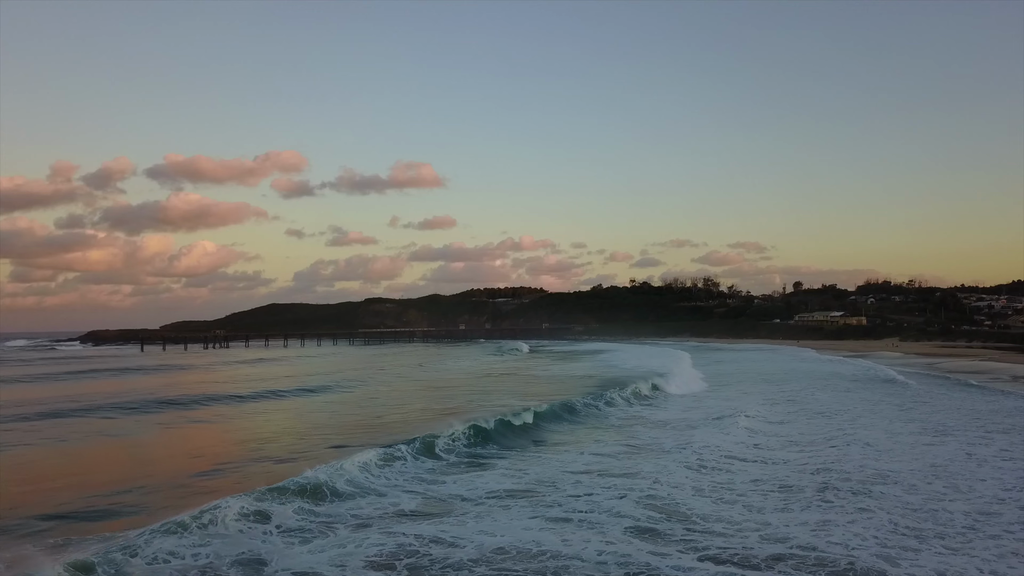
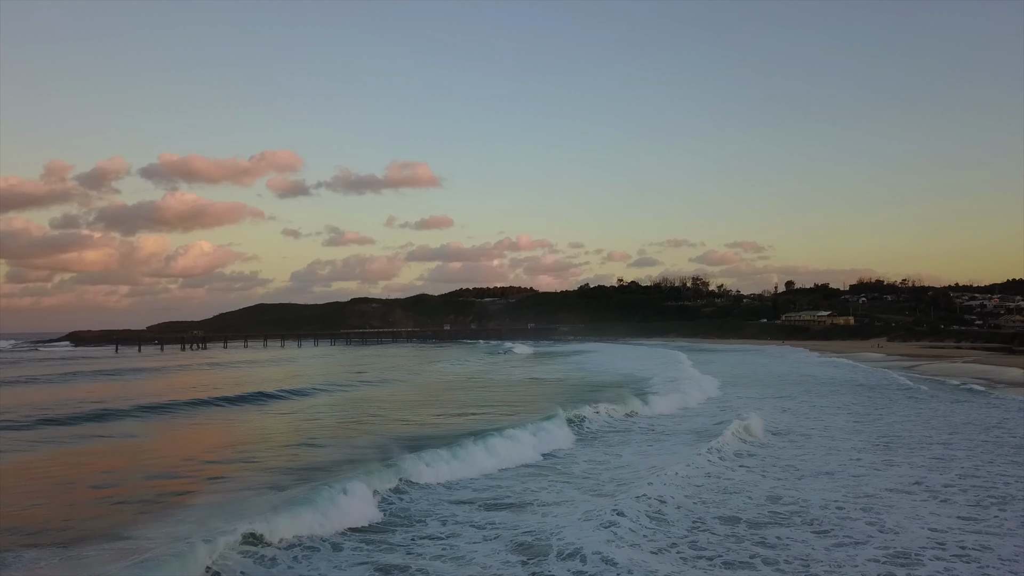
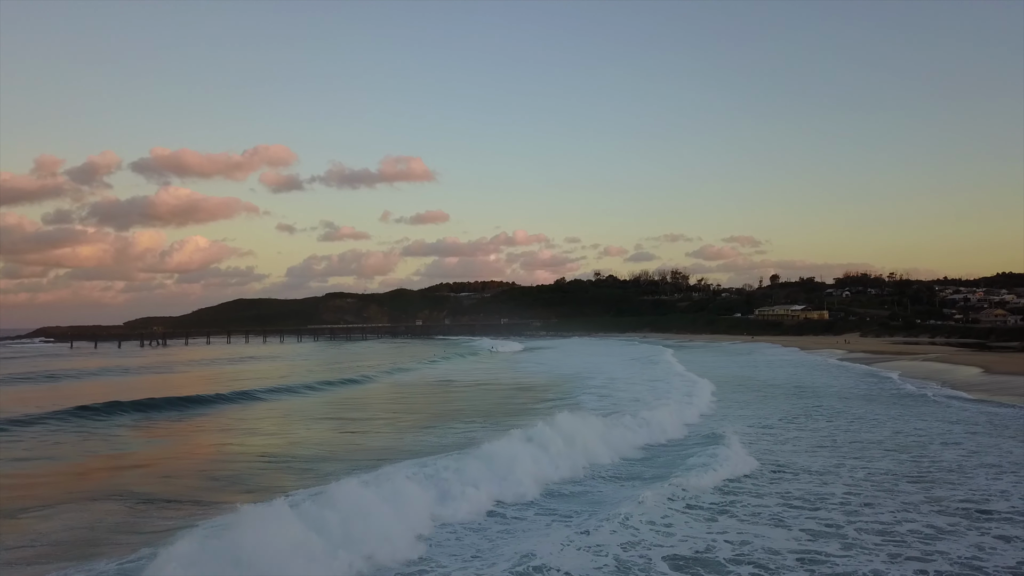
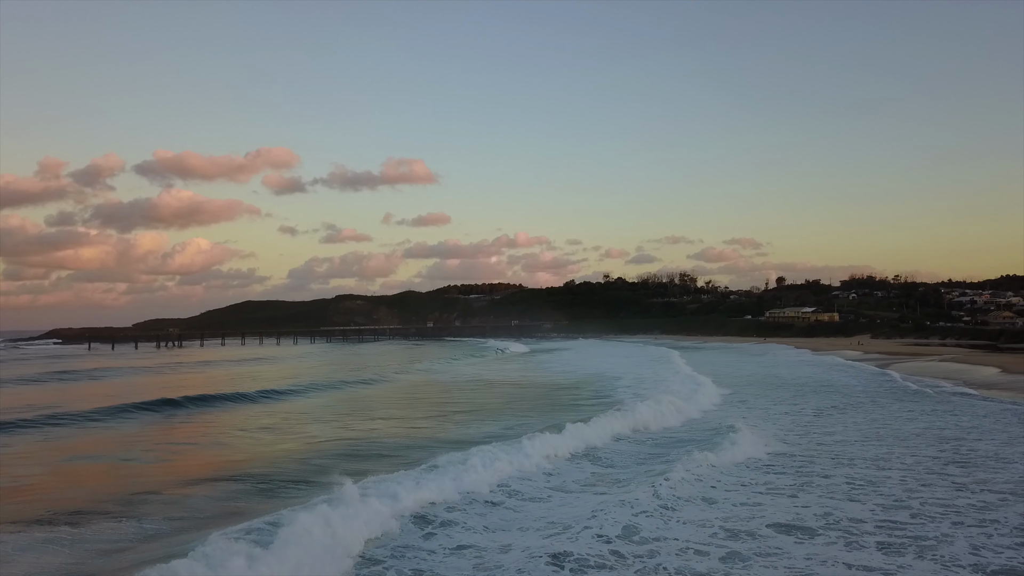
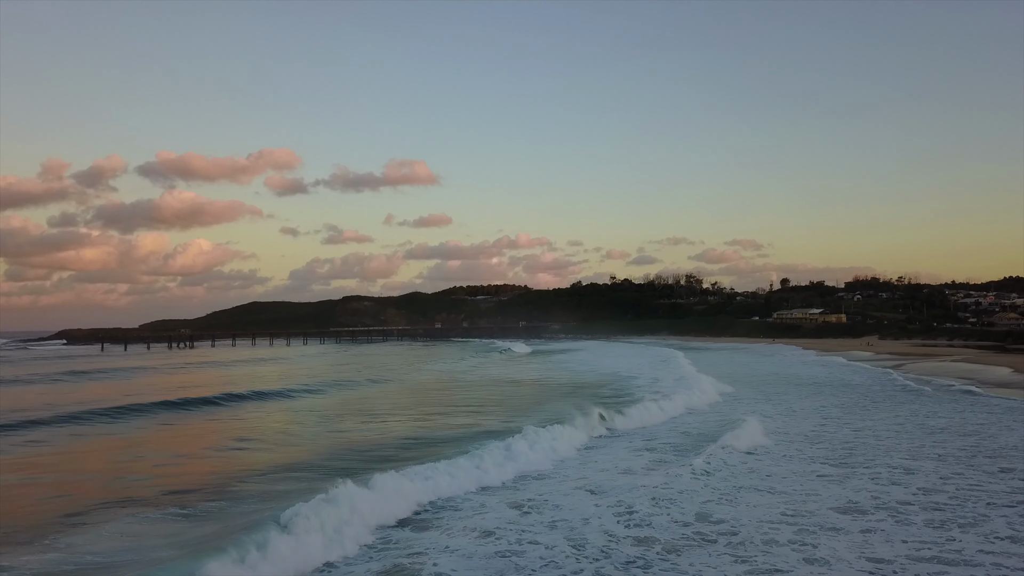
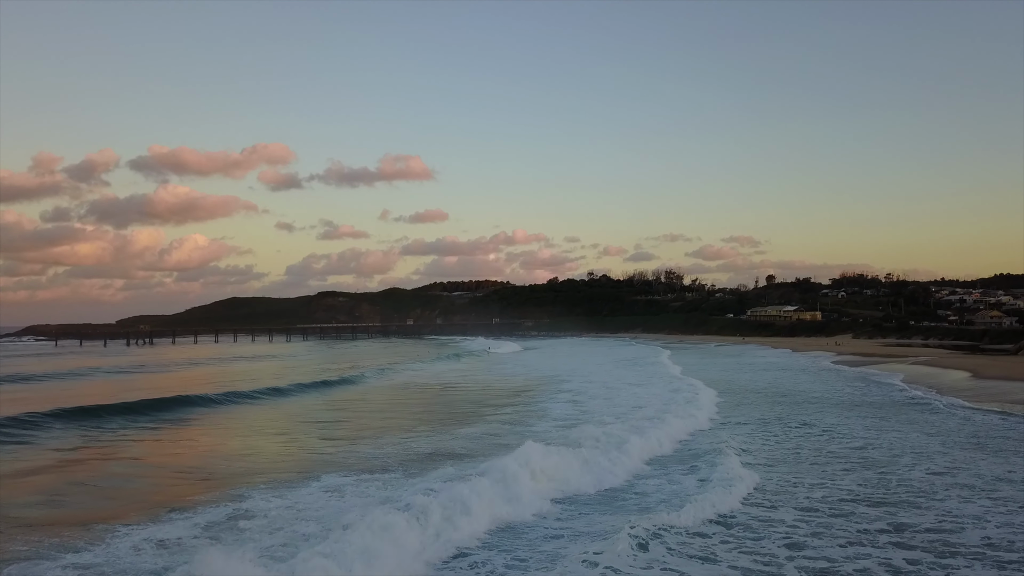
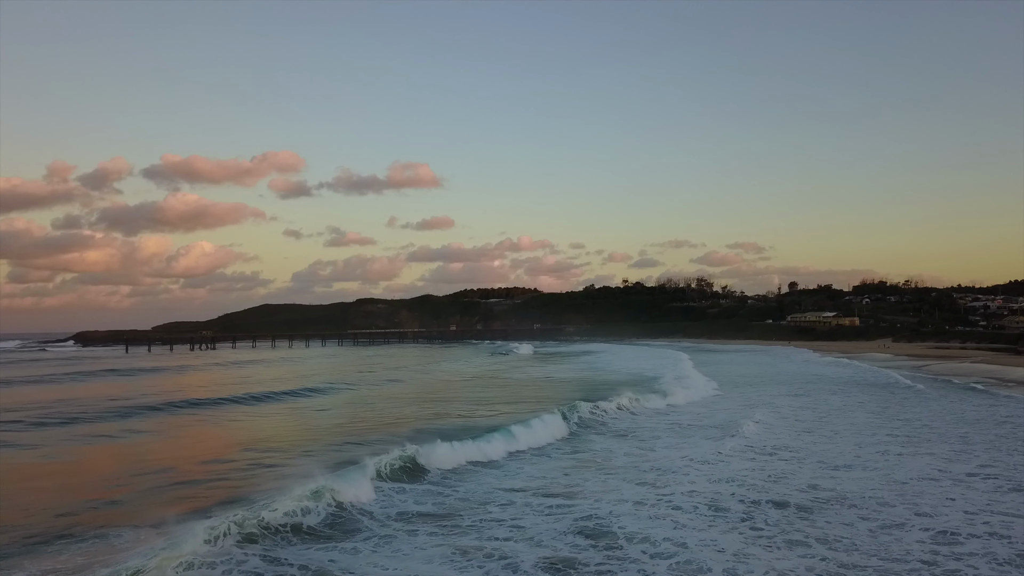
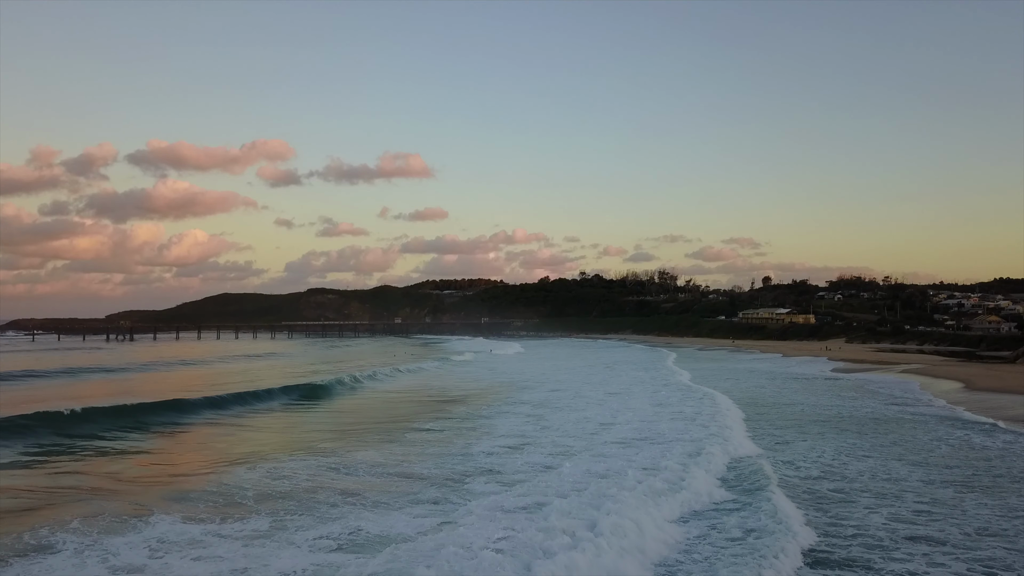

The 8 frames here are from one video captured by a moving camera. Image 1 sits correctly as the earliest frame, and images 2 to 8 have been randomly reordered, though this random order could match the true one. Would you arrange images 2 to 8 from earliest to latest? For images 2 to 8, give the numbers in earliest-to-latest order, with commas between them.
7, 2, 5, 4, 3, 6, 8
